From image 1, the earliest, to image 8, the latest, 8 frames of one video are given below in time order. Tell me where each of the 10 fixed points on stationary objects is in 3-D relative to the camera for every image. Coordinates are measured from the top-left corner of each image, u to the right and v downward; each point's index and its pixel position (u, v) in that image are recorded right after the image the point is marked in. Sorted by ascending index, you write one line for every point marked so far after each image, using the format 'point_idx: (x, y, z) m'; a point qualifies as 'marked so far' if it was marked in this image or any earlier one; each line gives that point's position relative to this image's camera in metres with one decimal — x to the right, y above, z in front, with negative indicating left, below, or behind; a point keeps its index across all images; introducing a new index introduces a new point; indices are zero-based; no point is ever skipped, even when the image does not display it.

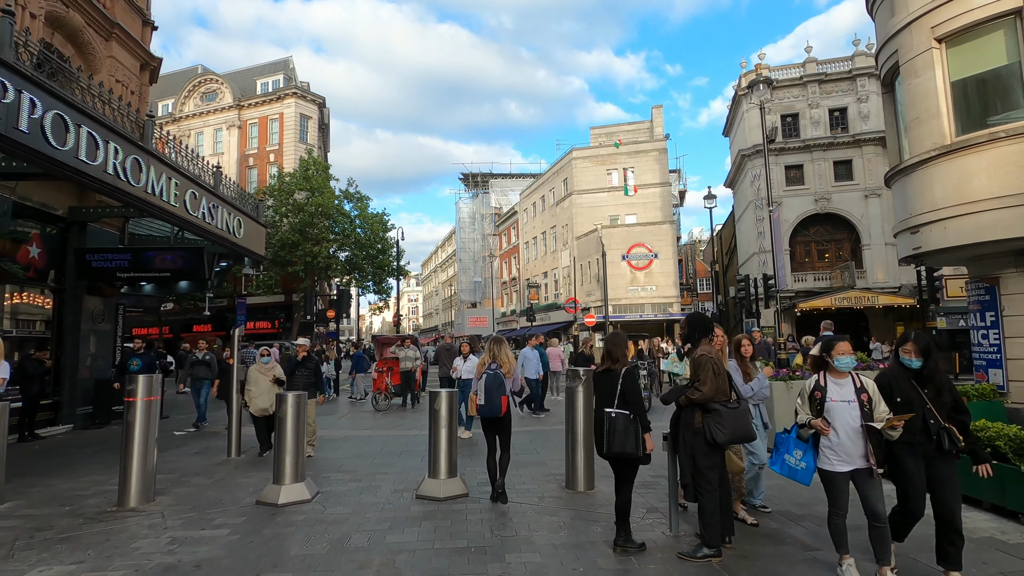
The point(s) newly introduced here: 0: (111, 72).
0: (-9.1, +4.9, +12.1) m
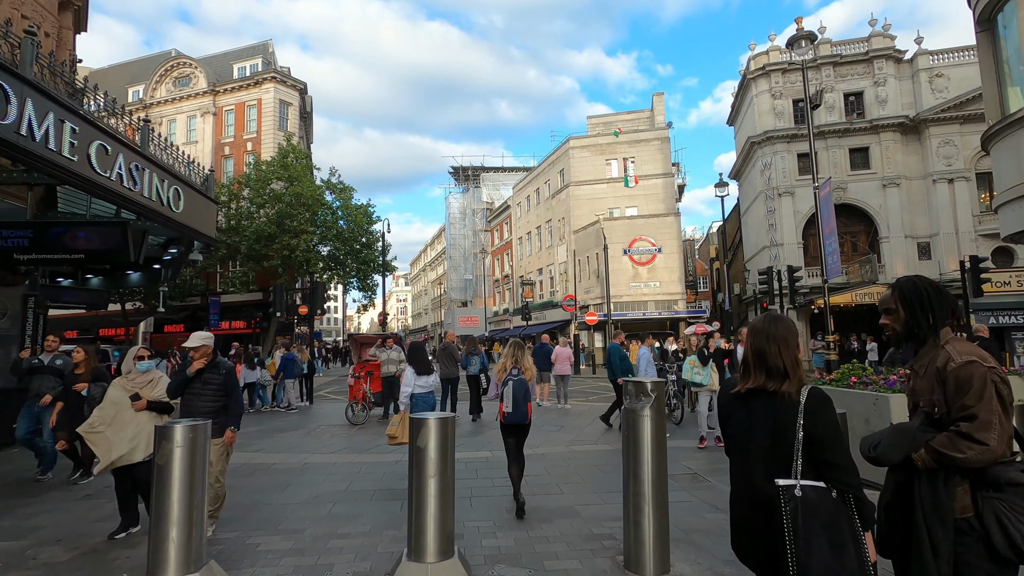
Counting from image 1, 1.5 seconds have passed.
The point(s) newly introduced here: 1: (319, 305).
0: (-9.0, +5.1, +9.7) m
1: (-6.0, -0.5, +16.8) m
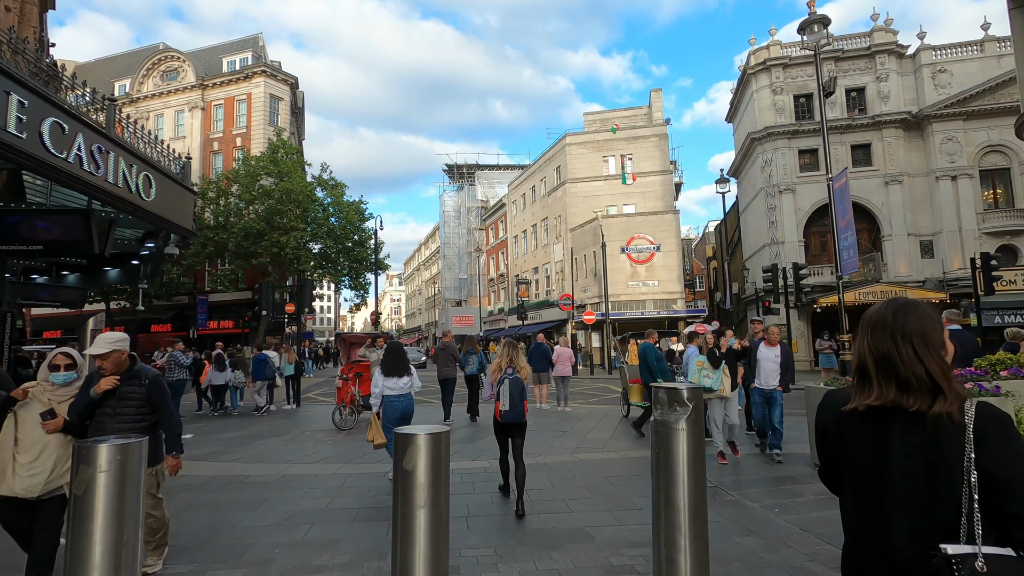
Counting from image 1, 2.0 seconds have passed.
0: (-9.0, +5.2, +8.9) m
1: (-6.1, -0.4, +16.0) m
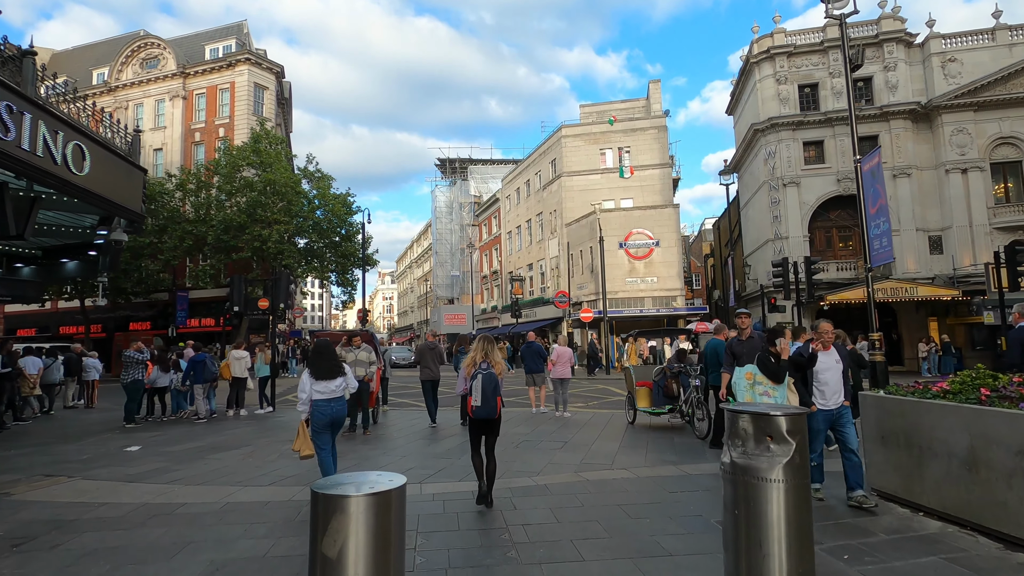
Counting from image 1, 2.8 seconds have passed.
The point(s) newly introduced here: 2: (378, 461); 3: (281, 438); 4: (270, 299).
0: (-9.1, +5.4, +7.5) m
1: (-6.3, -0.3, +14.7) m
2: (-1.9, -2.5, +7.7) m
3: (-4.3, -2.8, +10.1) m
4: (-6.8, -0.3, +15.1) m
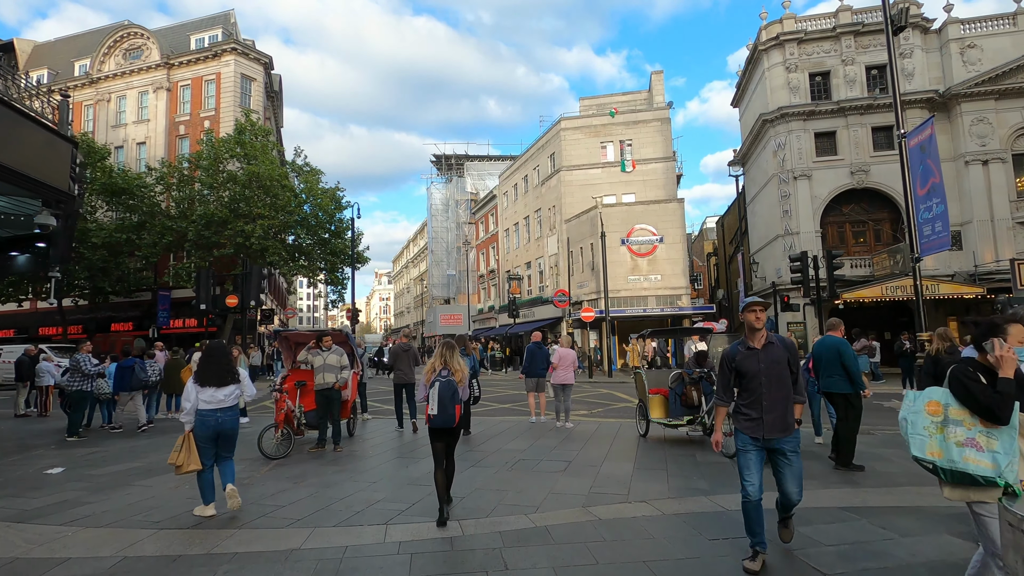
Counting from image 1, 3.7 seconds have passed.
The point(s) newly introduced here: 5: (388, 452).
0: (-9.2, +5.5, +6.1) m
1: (-6.4, -0.2, +13.3) m
2: (-2.0, -2.4, +6.3) m
3: (-4.4, -2.7, +8.7) m
4: (-6.9, -0.2, +13.7) m
5: (-2.0, -2.6, +8.4) m
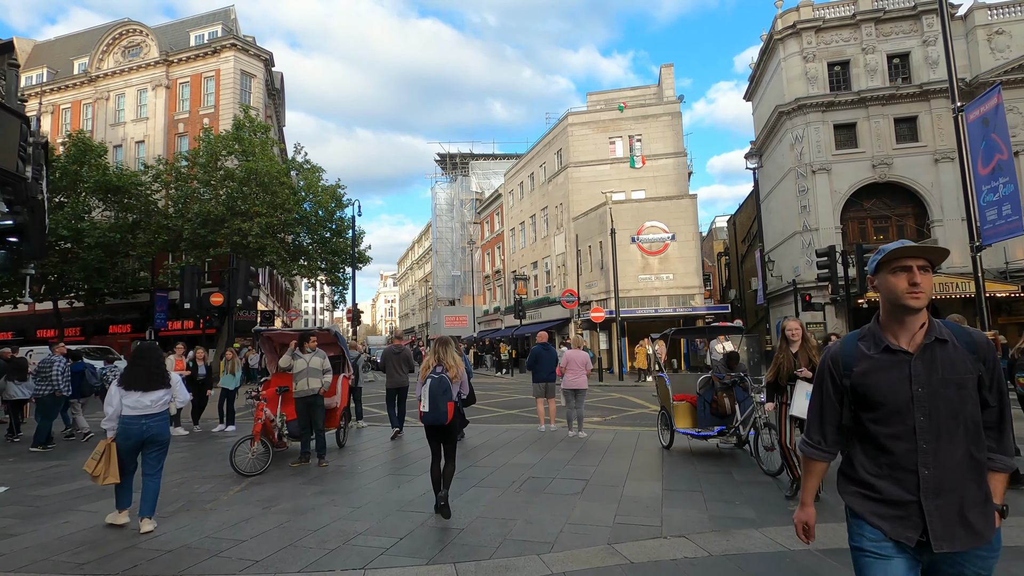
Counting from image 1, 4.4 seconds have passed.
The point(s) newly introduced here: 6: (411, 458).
0: (-9.1, +5.6, +5.2) m
1: (-6.2, -0.1, +12.3) m
2: (-1.9, -2.3, +5.3) m
3: (-4.3, -2.6, +7.7) m
4: (-6.8, -0.1, +12.7) m
5: (-1.8, -2.5, +7.4) m
6: (-1.5, -2.5, +8.0) m
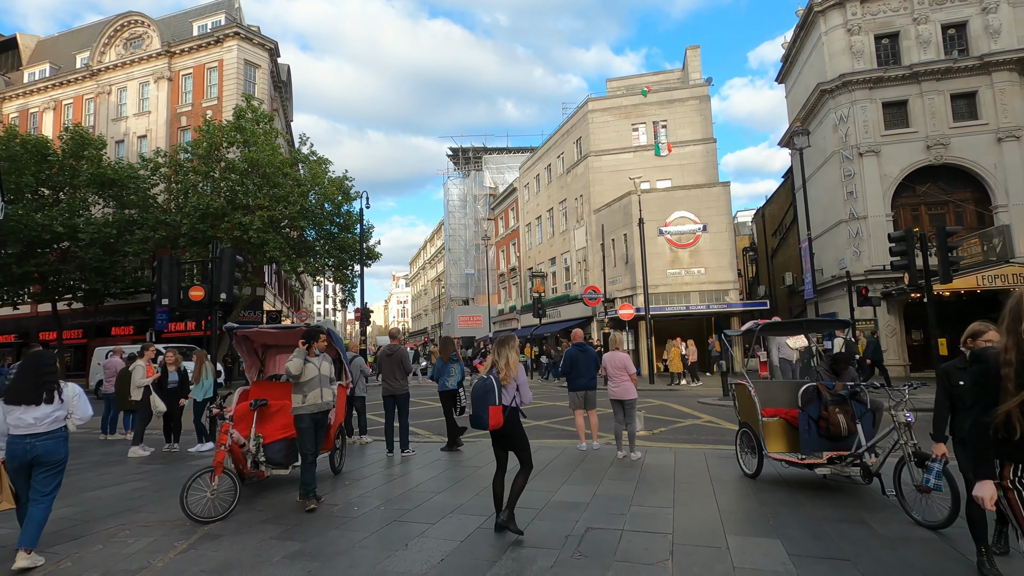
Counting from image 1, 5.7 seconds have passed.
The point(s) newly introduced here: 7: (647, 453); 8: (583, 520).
0: (-8.7, +5.7, +3.6) m
1: (-5.7, +0.1, +10.6) m
2: (-1.5, -2.1, +3.5) m
3: (-3.8, -2.4, +5.9) m
4: (-6.2, 0.0, +11.0) m
5: (-1.4, -2.3, +5.6) m
6: (-1.0, -2.4, +6.2) m
7: (+2.1, -2.5, +8.1) m
8: (+0.7, -2.2, +5.1) m
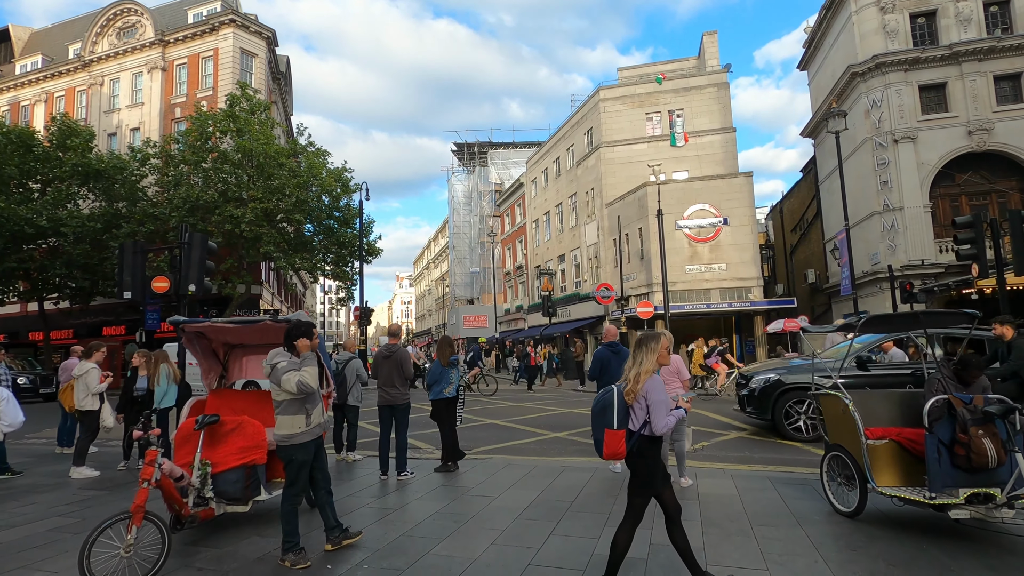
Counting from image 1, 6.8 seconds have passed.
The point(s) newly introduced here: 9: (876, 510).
0: (-8.5, +5.9, +2.1) m
1: (-5.4, +0.2, +9.1) m
2: (-1.3, -1.9, +2.0) m
3: (-3.6, -2.3, +4.4) m
4: (-5.9, +0.2, +9.5) m
5: (-1.1, -2.1, +4.1) m
6: (-0.8, -2.2, +4.6) m
7: (+2.3, -2.3, +6.6) m
8: (+0.9, -2.0, +3.6) m
9: (+3.5, -2.2, +5.2) m
